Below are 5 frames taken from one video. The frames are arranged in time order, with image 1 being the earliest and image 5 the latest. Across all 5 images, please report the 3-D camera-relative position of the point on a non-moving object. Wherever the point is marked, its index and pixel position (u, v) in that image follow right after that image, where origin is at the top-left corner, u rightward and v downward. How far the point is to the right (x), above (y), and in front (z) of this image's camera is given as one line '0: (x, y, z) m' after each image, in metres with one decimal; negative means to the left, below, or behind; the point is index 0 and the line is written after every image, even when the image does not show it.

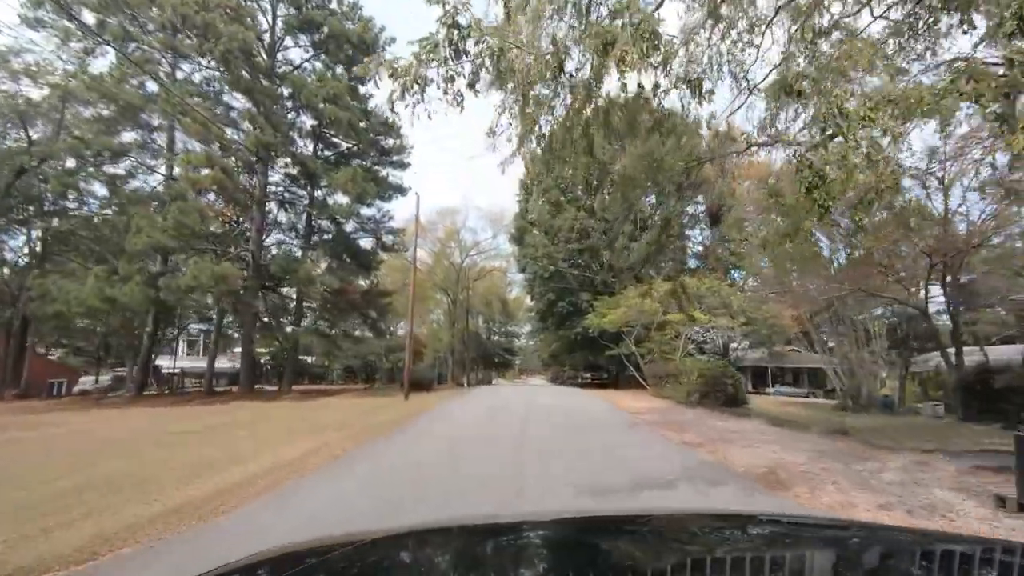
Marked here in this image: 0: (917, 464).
0: (+9.3, -4.1, +10.2) m
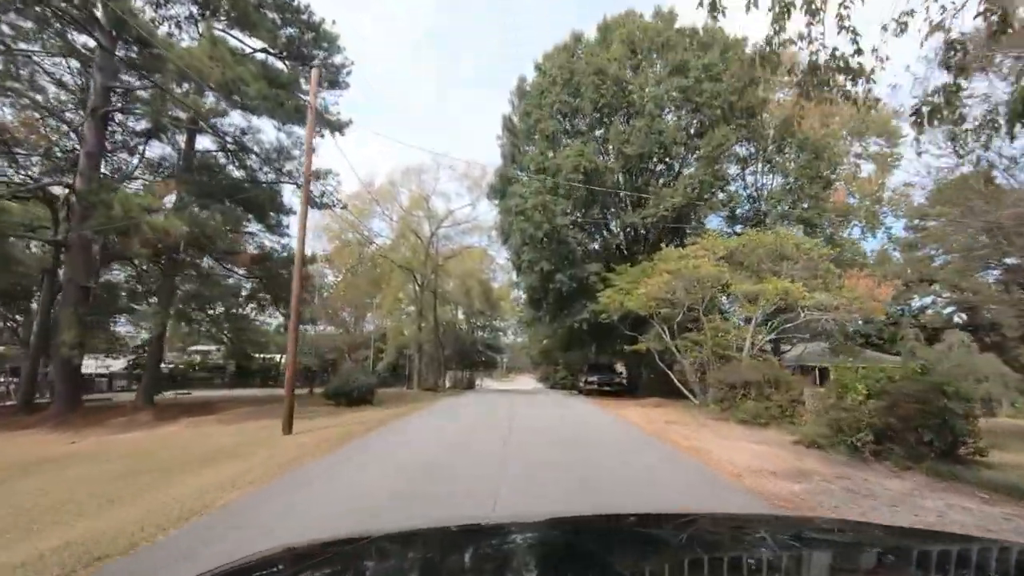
0: (+9.0, -3.9, +9.2) m
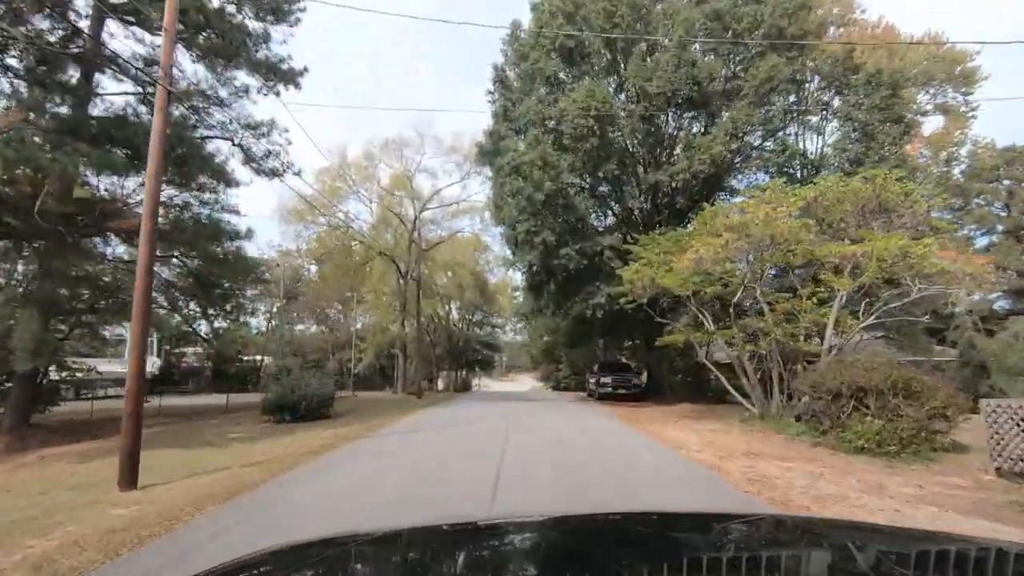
0: (+9.0, -3.8, +8.7) m
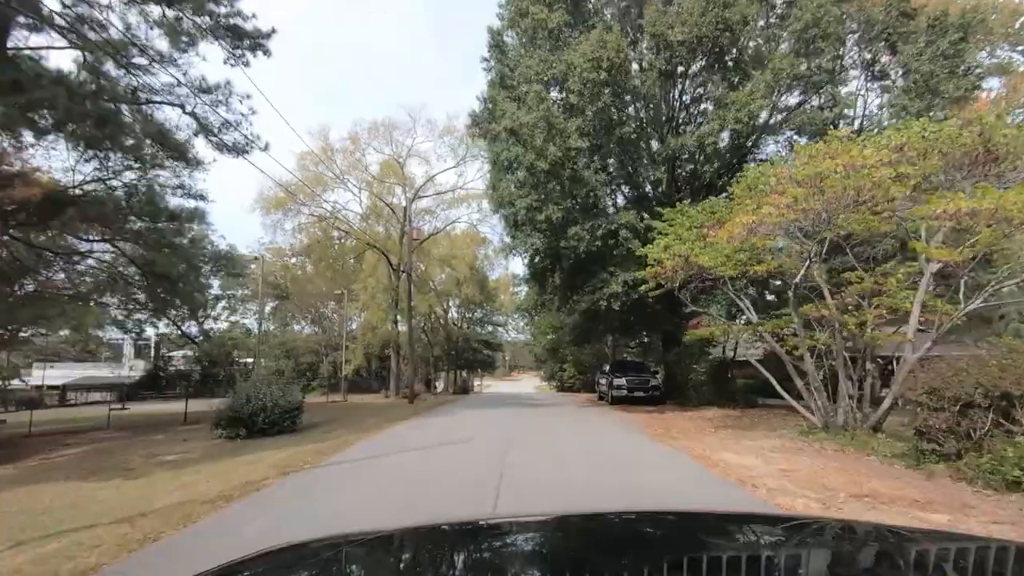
0: (+9.1, -4.1, +9.9) m
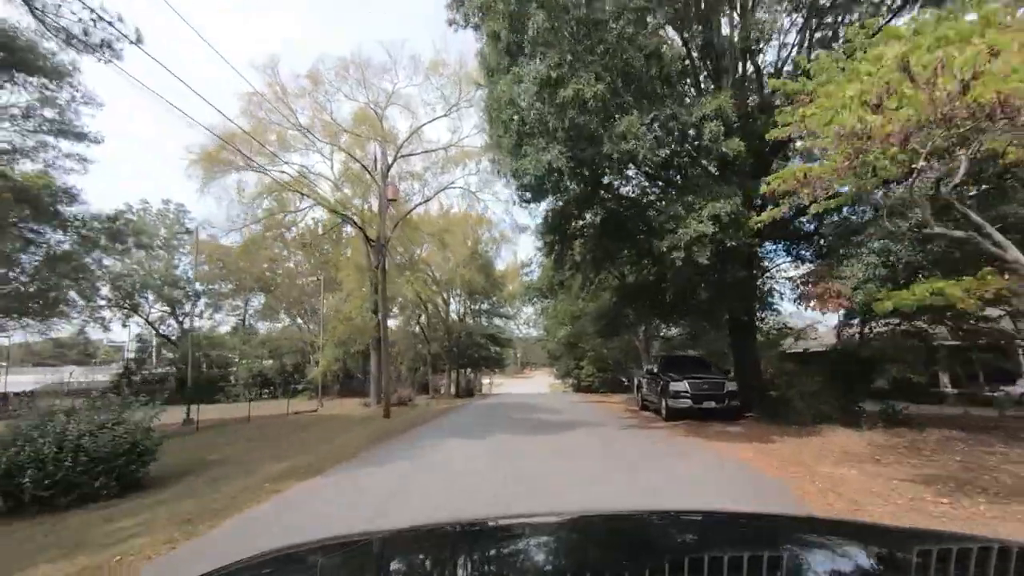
0: (+9.2, -3.9, +9.2) m
